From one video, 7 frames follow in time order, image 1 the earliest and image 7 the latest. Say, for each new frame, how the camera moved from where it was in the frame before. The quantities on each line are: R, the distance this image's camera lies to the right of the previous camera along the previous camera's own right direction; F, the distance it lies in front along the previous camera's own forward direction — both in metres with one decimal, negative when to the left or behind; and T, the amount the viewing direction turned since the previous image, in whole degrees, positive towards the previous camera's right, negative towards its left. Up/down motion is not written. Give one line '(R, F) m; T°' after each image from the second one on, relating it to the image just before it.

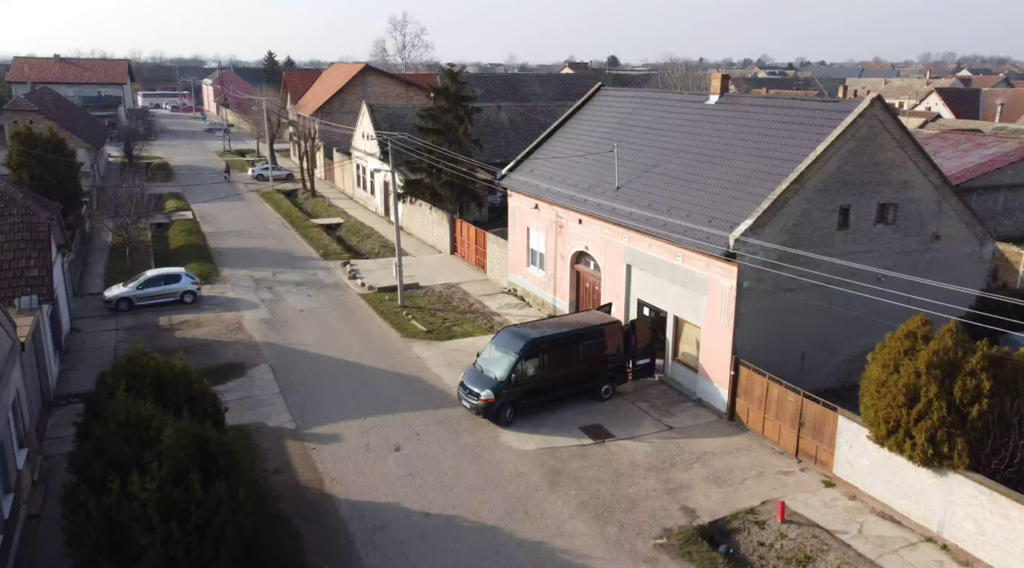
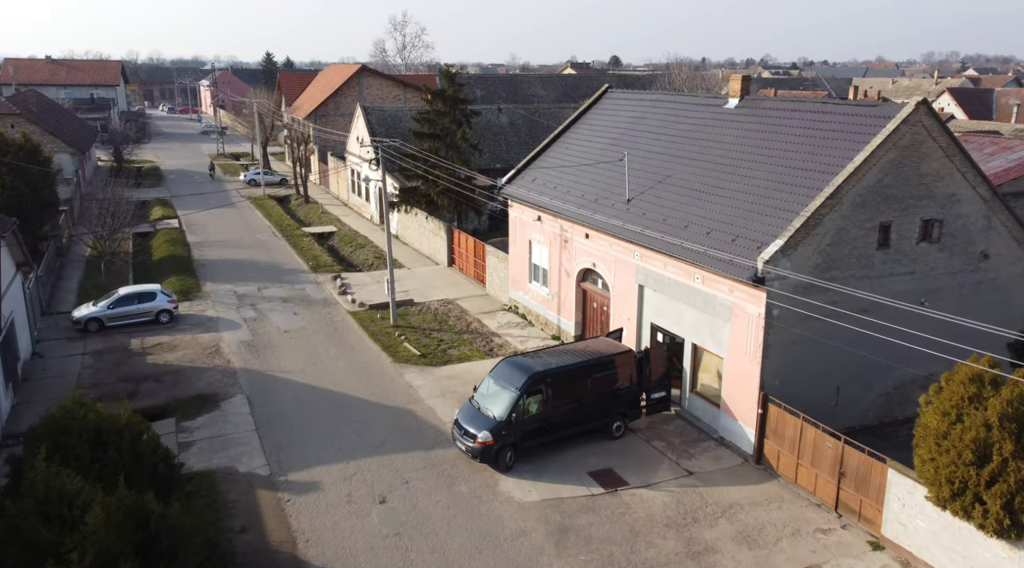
(0.0, +1.8) m; 0°
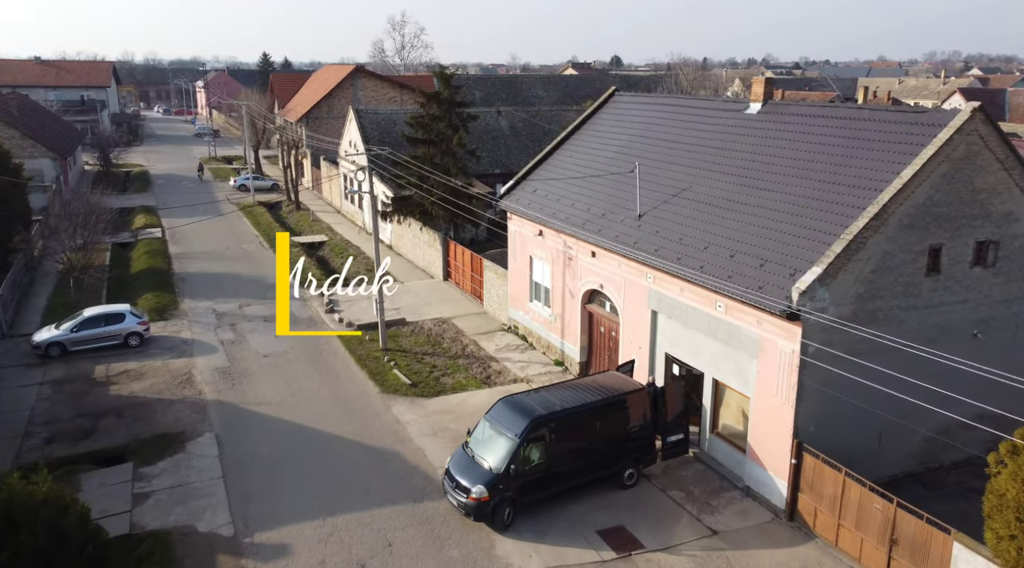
(0.0, +1.8) m; 0°
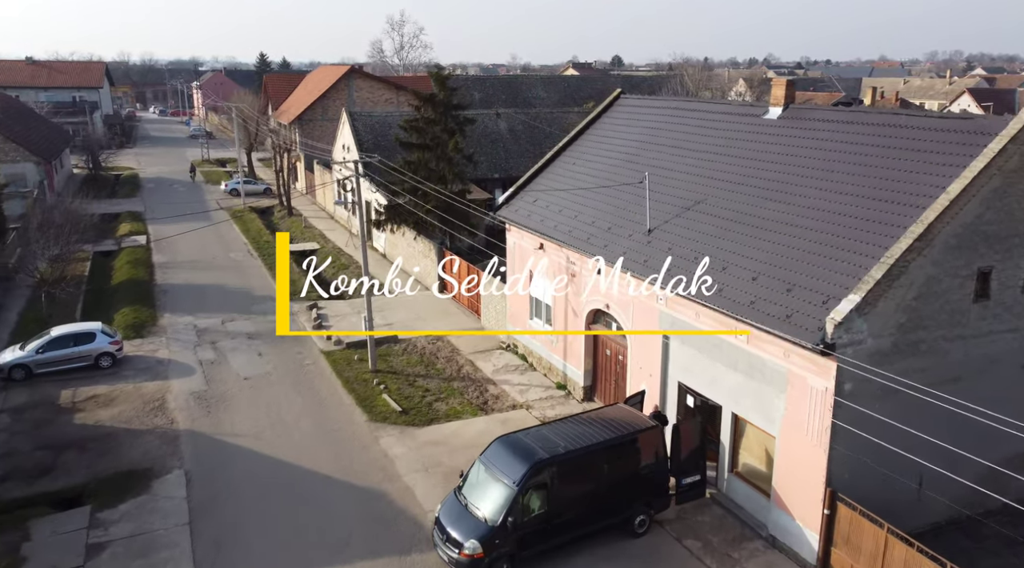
(0.0, +1.4) m; 0°
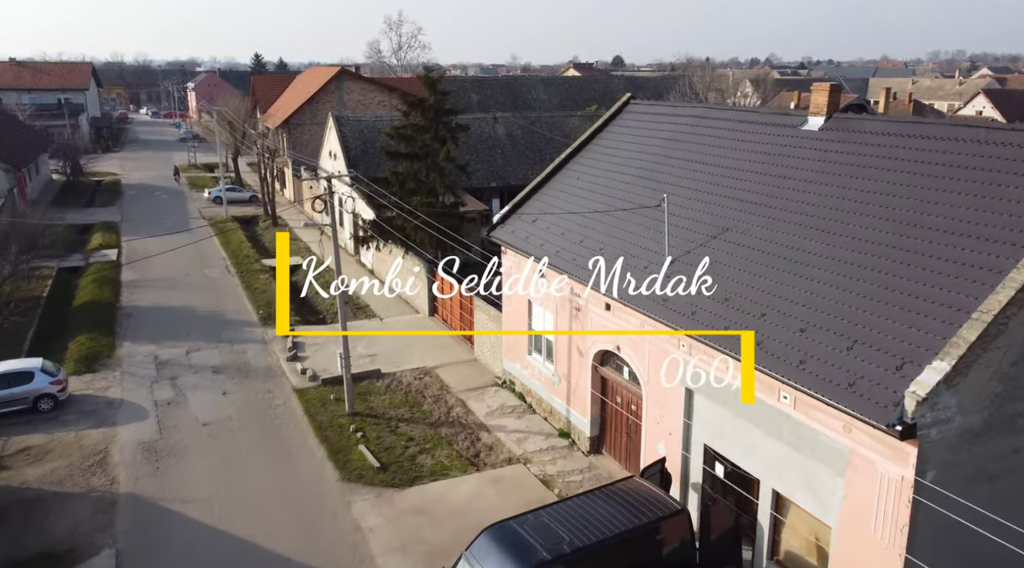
(+0.1, +2.4) m; 0°
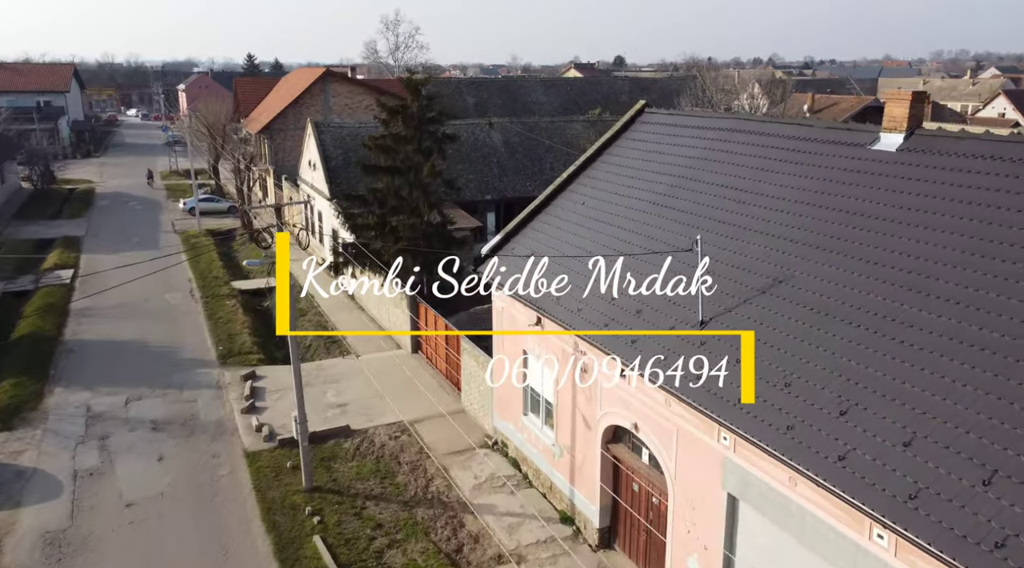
(+0.2, +3.1) m; 0°
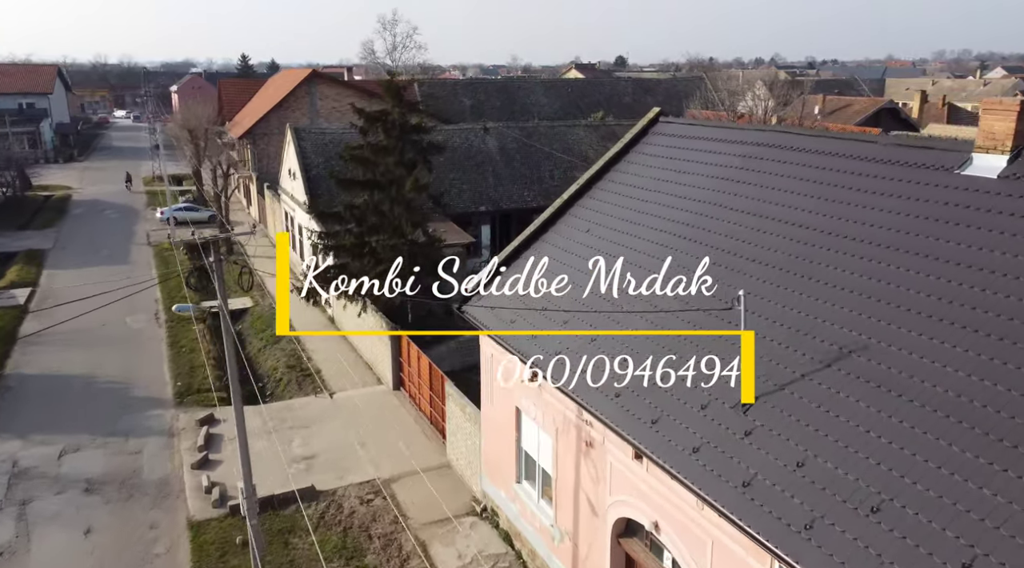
(+0.2, +2.4) m; 0°
